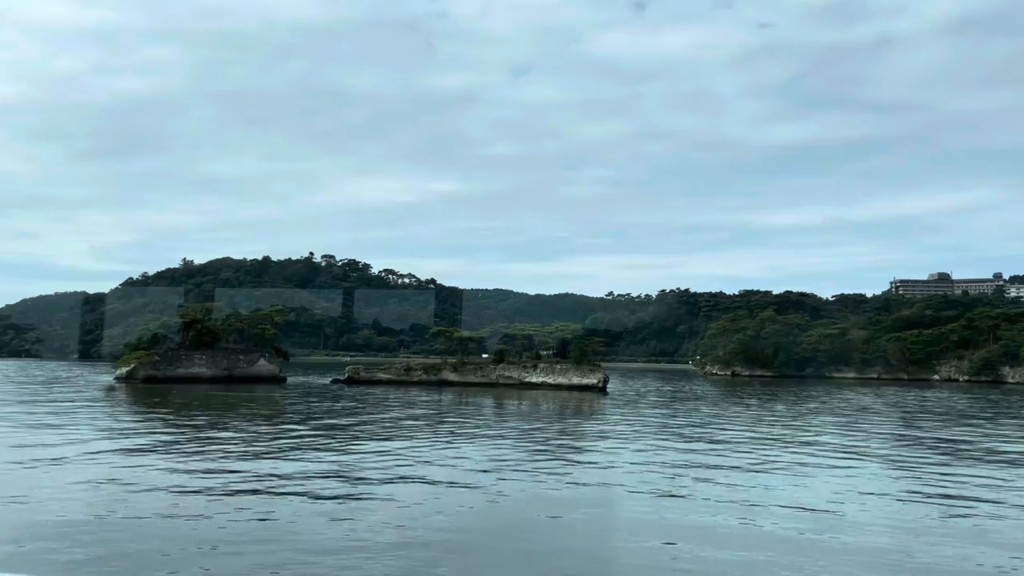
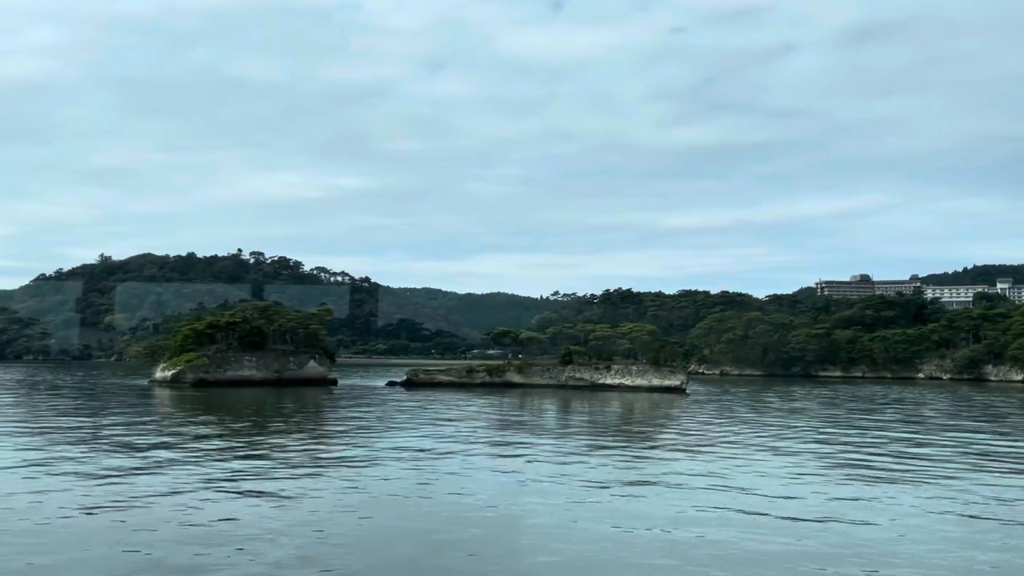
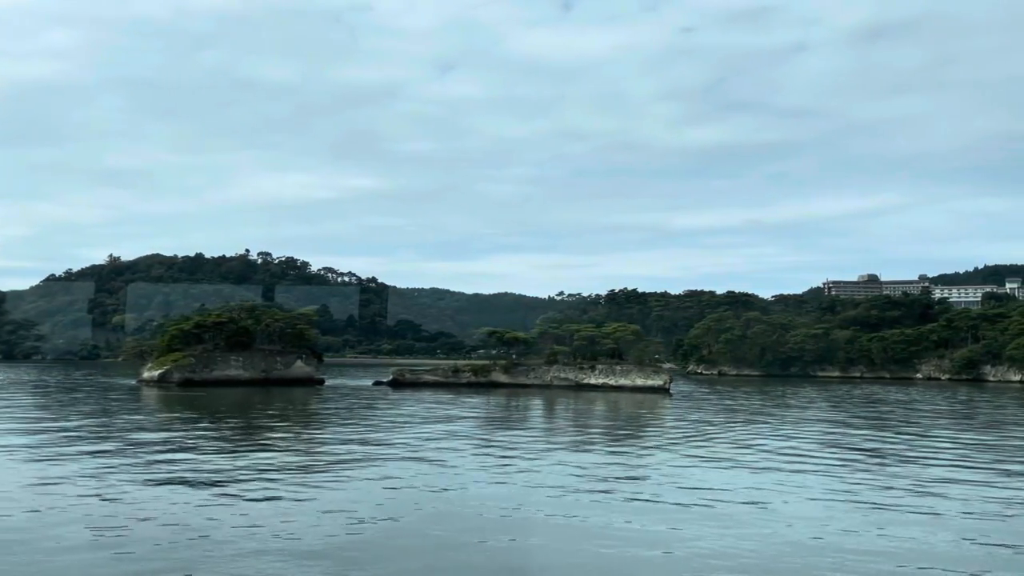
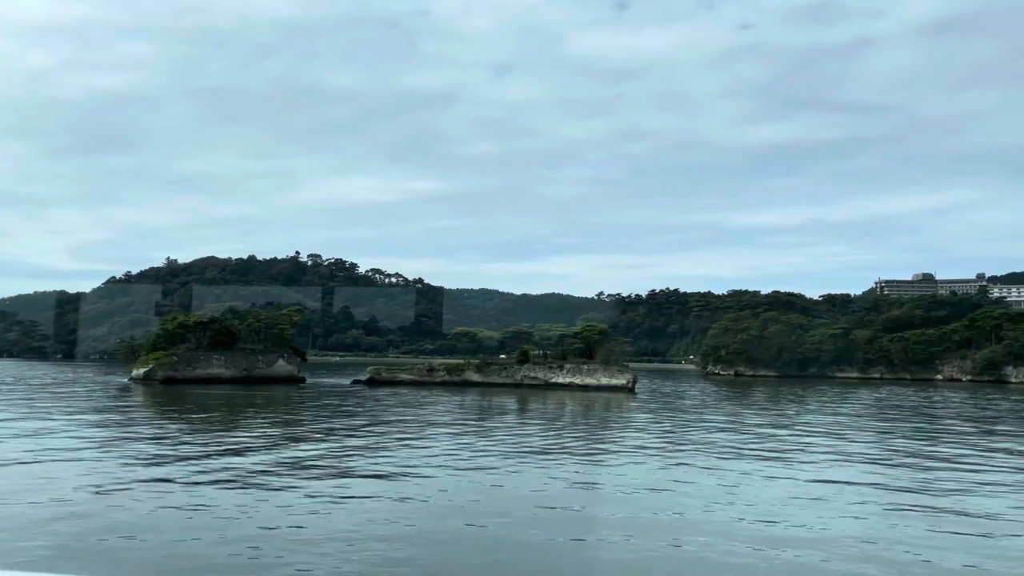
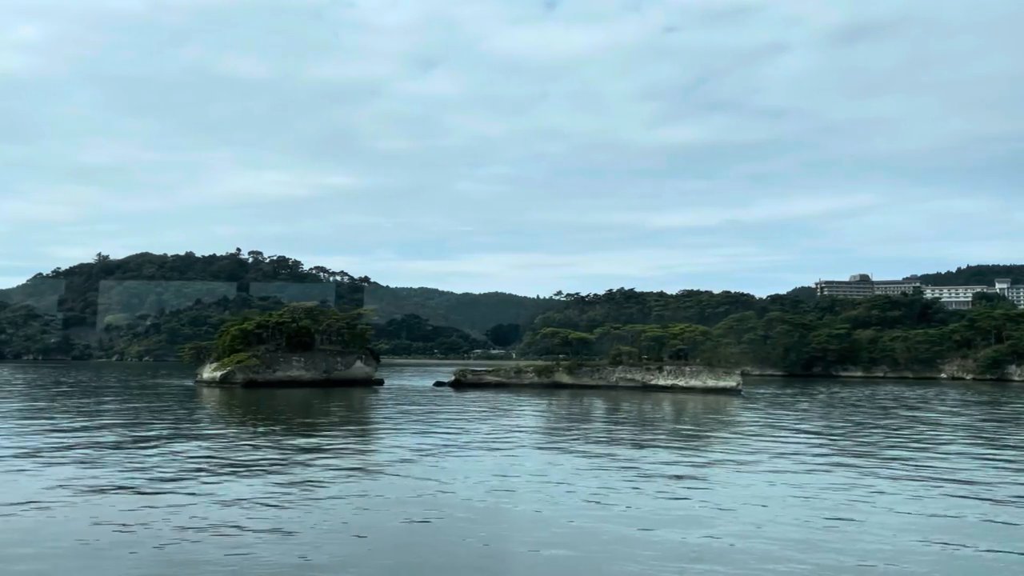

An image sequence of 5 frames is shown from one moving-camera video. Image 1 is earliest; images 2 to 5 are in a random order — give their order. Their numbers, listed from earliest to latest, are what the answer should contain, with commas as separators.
4, 3, 2, 5
